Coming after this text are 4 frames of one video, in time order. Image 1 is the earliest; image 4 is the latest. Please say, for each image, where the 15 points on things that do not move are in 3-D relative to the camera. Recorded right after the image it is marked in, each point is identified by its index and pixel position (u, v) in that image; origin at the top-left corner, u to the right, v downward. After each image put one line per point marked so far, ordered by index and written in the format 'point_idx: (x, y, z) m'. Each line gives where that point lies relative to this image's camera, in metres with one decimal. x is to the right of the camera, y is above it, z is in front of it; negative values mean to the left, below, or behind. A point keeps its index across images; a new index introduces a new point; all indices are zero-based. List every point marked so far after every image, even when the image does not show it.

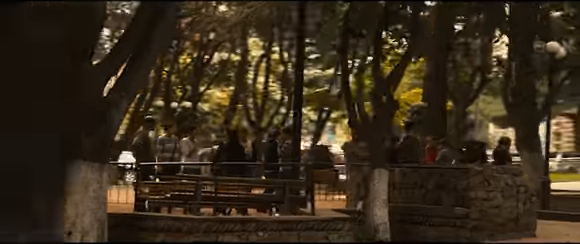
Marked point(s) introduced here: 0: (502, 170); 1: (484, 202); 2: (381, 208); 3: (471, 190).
0: (+2.5, -0.6, +14.1) m
1: (+2.3, -0.9, +14.2) m
2: (+1.1, -1.0, +13.8) m
3: (+2.2, -0.8, +14.3) m
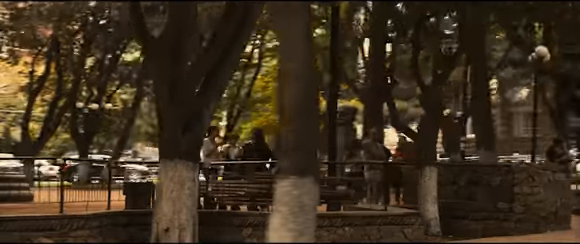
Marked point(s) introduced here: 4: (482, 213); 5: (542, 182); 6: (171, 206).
0: (+3.3, -0.6, +15.6) m
1: (+3.1, -1.0, +15.6) m
2: (+1.8, -1.0, +15.3) m
3: (+3.0, -0.8, +15.8) m
4: (+2.6, -1.2, +16.4) m
5: (+3.2, -0.8, +15.5) m
6: (-1.3, -0.9, +12.8) m
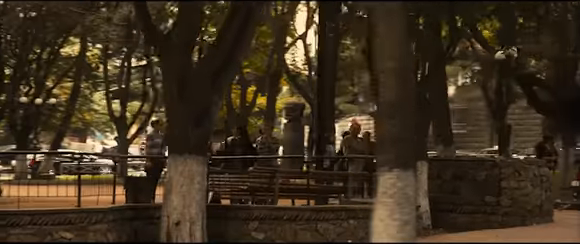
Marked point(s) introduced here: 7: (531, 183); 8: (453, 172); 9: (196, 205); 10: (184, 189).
0: (+3.2, -0.5, +16.0) m
1: (+3.0, -0.9, +16.1) m
2: (+1.8, -1.0, +15.7) m
3: (+2.9, -0.8, +16.2) m
4: (+2.5, -1.2, +16.8) m
5: (+3.2, -0.7, +16.0) m
6: (-1.2, -0.8, +13.0) m
7: (+3.2, -0.8, +16.1) m
8: (+2.3, -0.7, +17.3) m
9: (-1.0, -0.9, +13.0) m
10: (-1.1, -0.7, +12.9) m
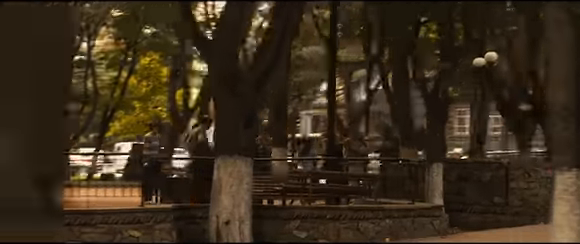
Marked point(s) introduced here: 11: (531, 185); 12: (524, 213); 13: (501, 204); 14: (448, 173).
0: (+3.5, -0.6, +16.8) m
1: (+3.3, -1.0, +16.8) m
2: (+2.0, -1.0, +16.3) m
3: (+3.1, -0.8, +17.0) m
4: (+2.7, -1.2, +17.5) m
5: (+3.4, -0.8, +16.8) m
6: (-0.7, -0.9, +13.4) m
7: (+3.5, -0.9, +16.9) m
8: (+2.5, -0.8, +18.0) m
9: (-0.5, -0.9, +13.5) m
10: (-0.6, -0.8, +13.4) m
11: (+3.3, -0.9, +16.8) m
12: (+3.3, -1.3, +16.7) m
13: (+3.0, -1.2, +17.1) m
14: (+2.4, -0.8, +18.0) m
